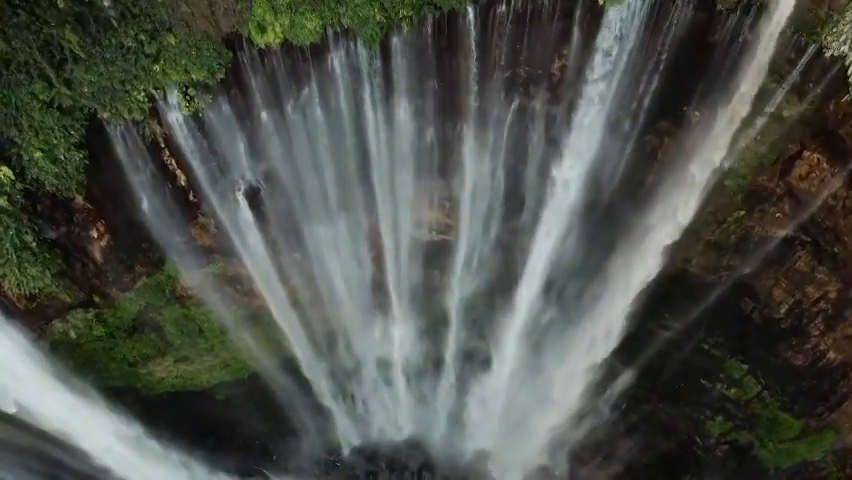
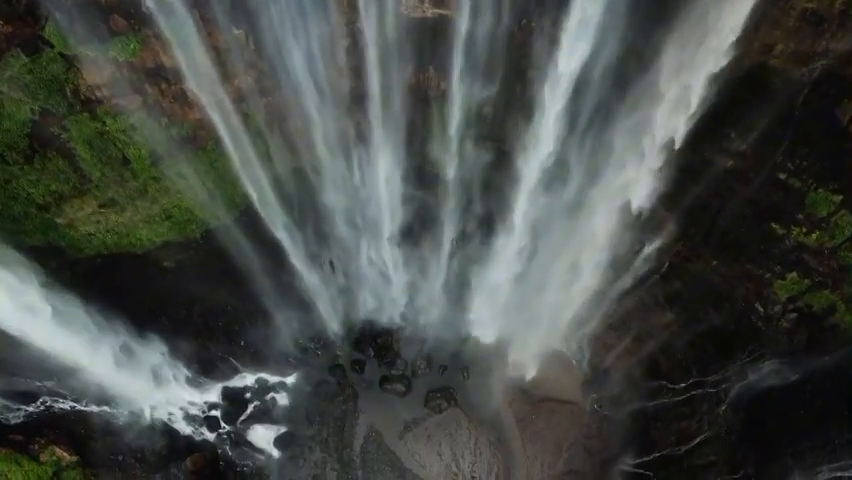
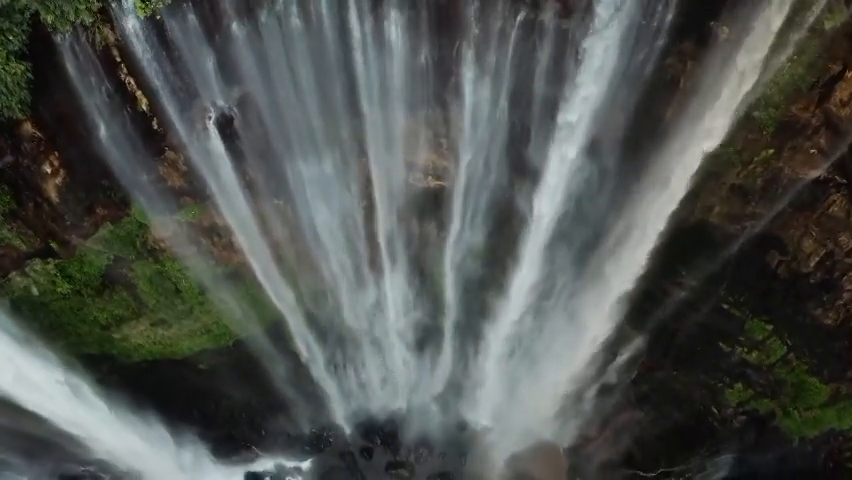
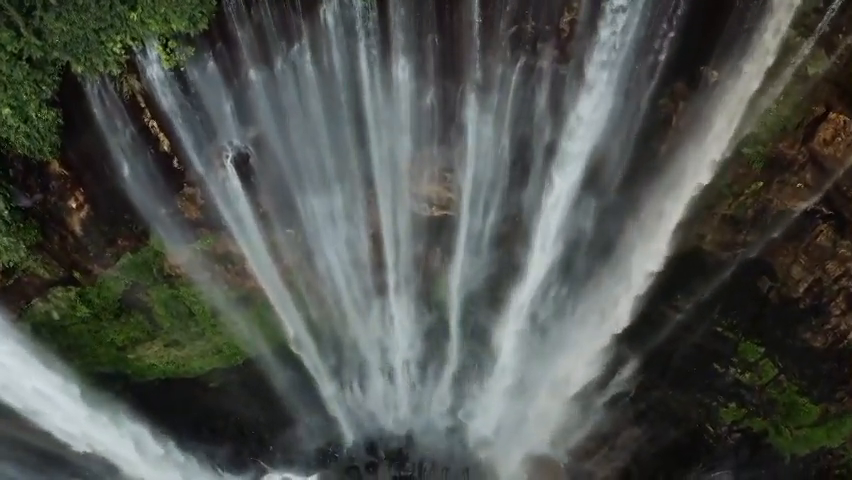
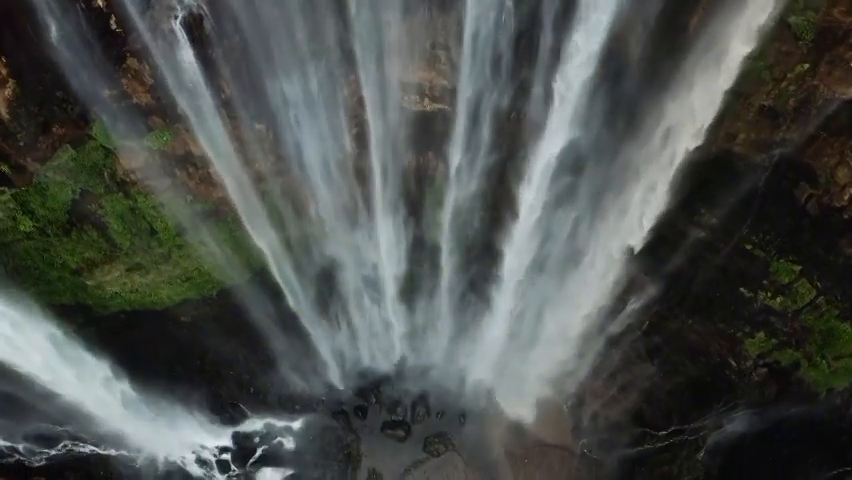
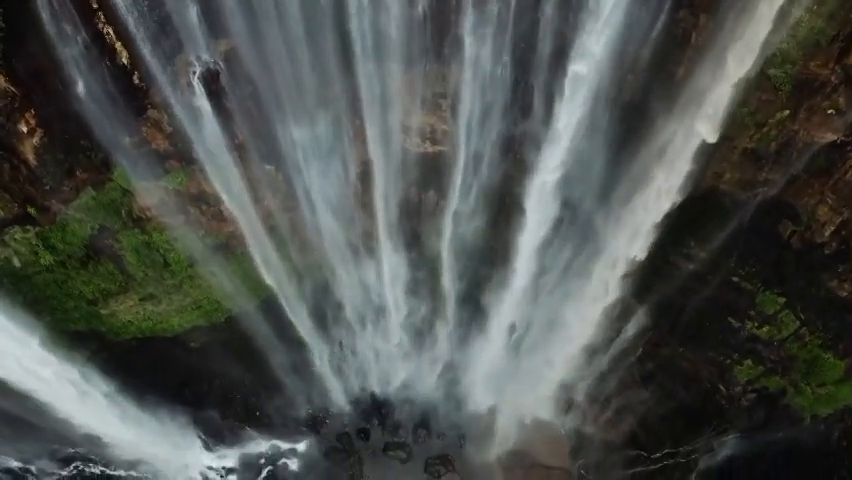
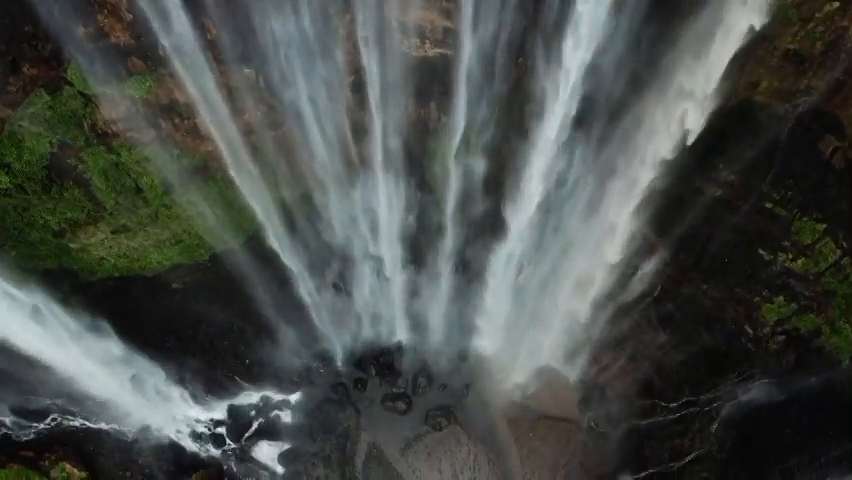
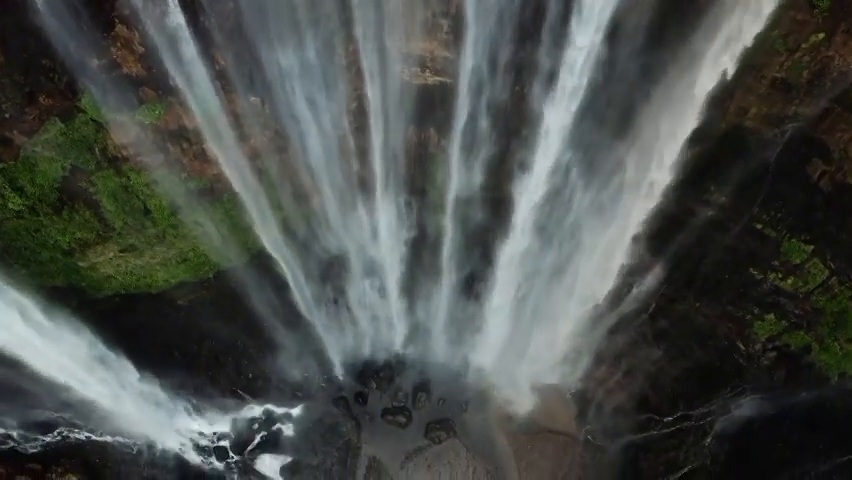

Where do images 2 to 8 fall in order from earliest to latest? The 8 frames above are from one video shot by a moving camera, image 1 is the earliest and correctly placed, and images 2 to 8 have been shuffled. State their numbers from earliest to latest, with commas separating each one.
4, 3, 6, 5, 8, 7, 2
